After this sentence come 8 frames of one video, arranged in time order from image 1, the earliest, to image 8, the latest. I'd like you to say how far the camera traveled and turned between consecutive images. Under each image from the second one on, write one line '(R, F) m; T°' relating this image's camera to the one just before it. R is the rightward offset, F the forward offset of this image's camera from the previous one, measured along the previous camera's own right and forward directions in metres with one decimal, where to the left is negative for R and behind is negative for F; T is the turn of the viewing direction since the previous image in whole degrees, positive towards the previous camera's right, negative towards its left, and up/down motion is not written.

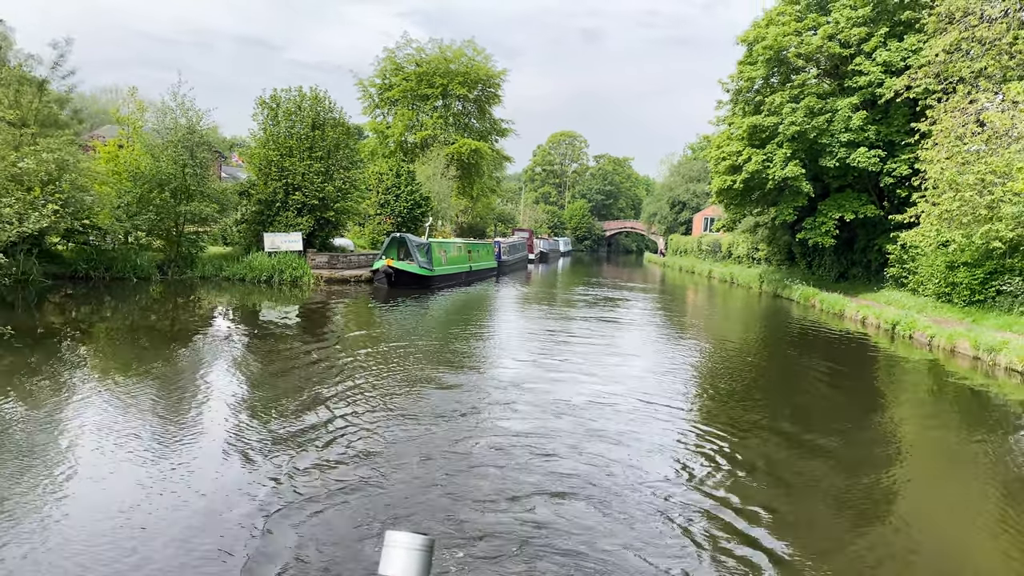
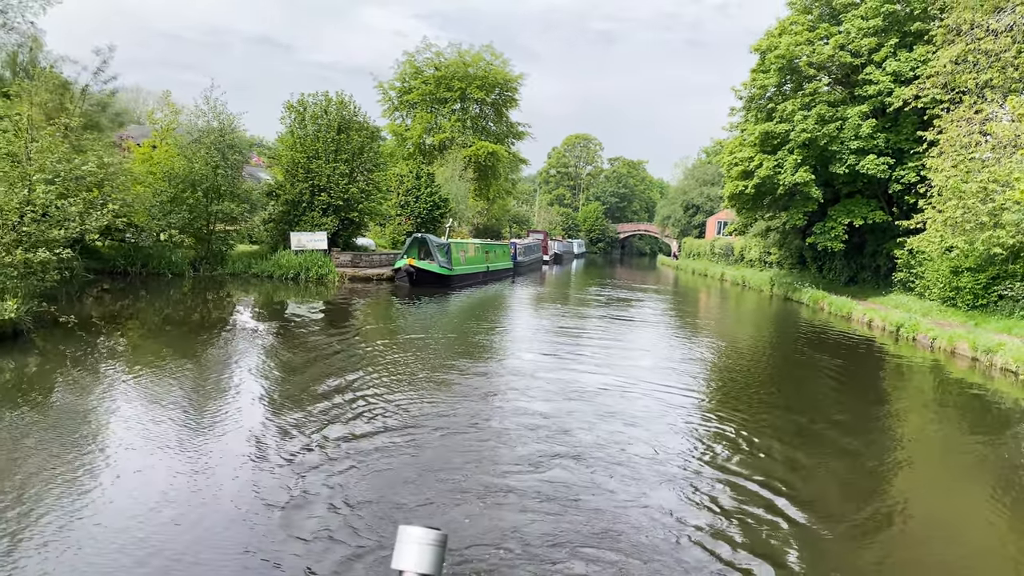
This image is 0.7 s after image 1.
(-0.1, -0.7) m; -1°
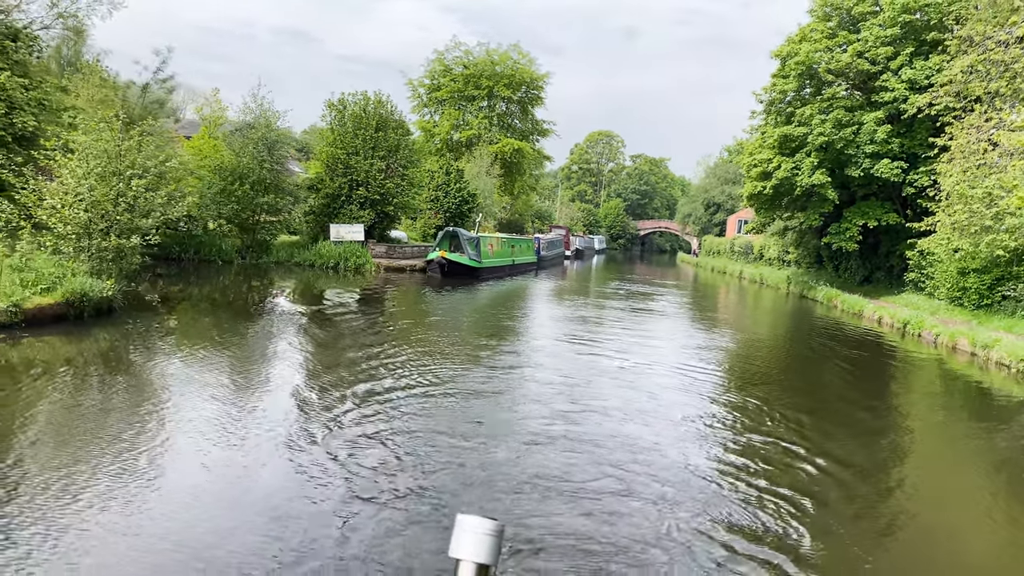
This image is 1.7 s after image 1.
(-0.2, -1.2) m; -2°
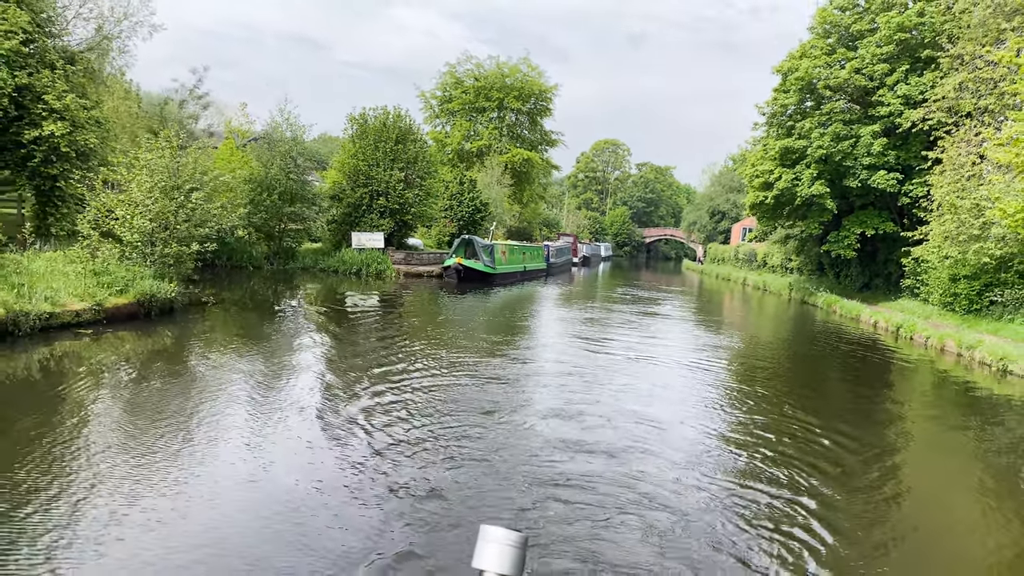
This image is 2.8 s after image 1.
(-0.3, -1.1) m; -1°
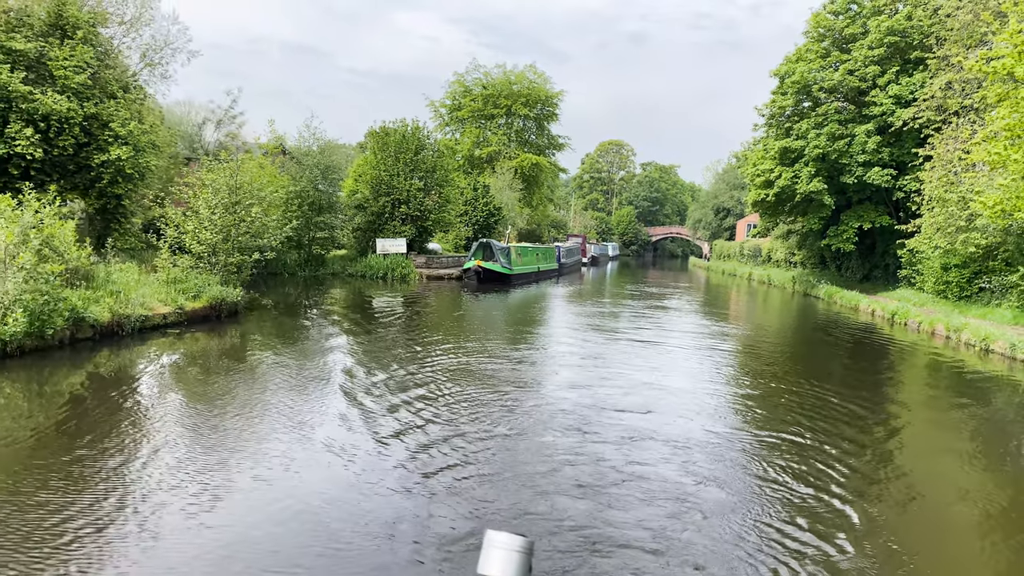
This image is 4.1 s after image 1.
(-0.4, -1.3) m; -1°
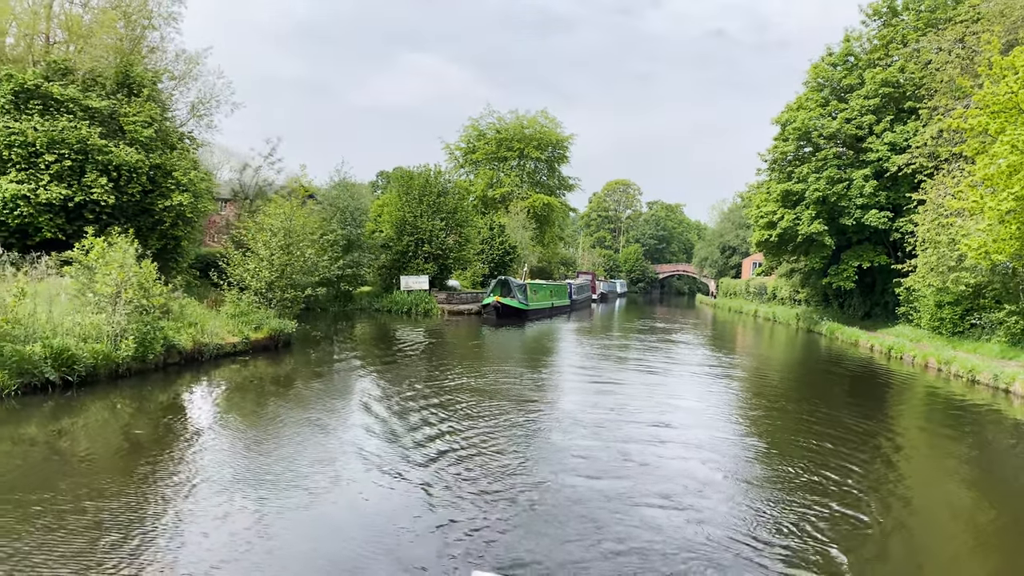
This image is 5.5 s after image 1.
(-0.4, -1.3) m; -1°
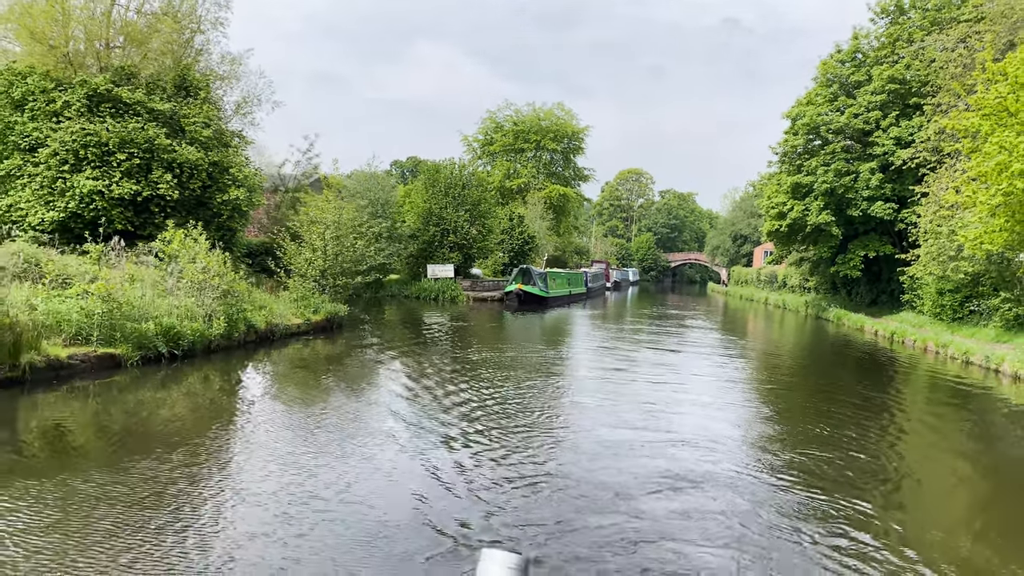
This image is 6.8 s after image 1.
(-0.5, -1.4) m; -1°
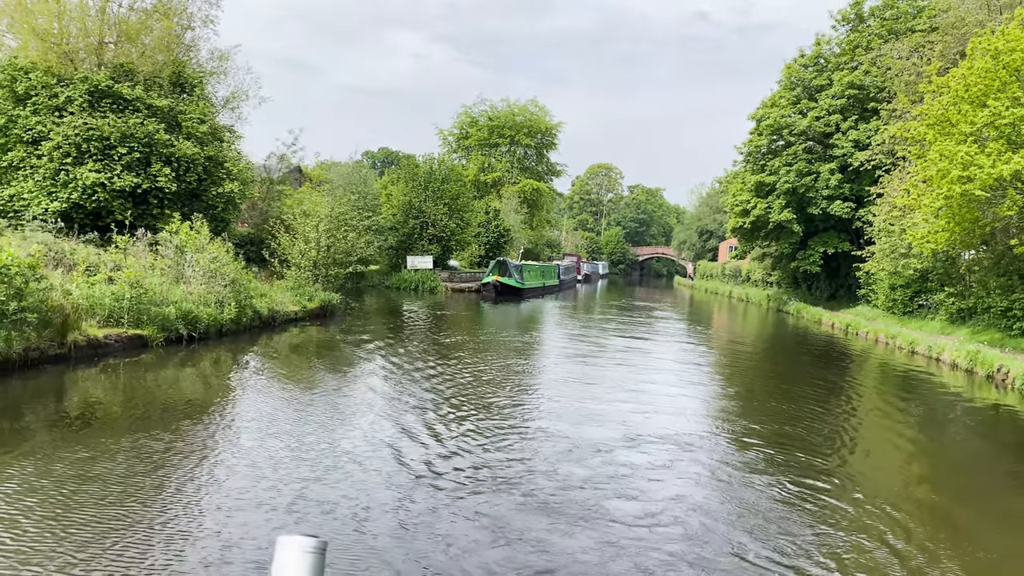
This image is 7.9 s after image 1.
(-0.4, -0.7) m; +3°
